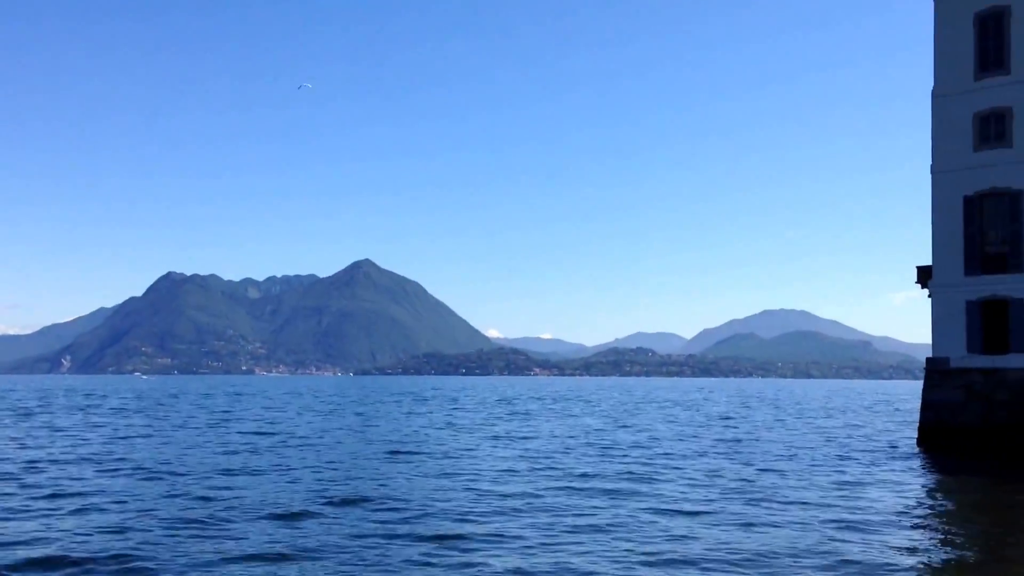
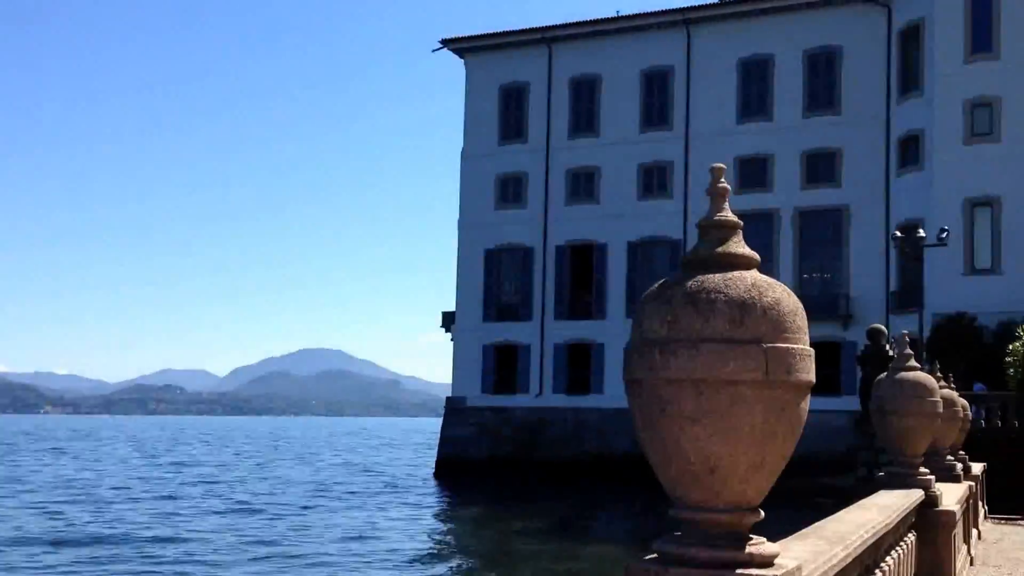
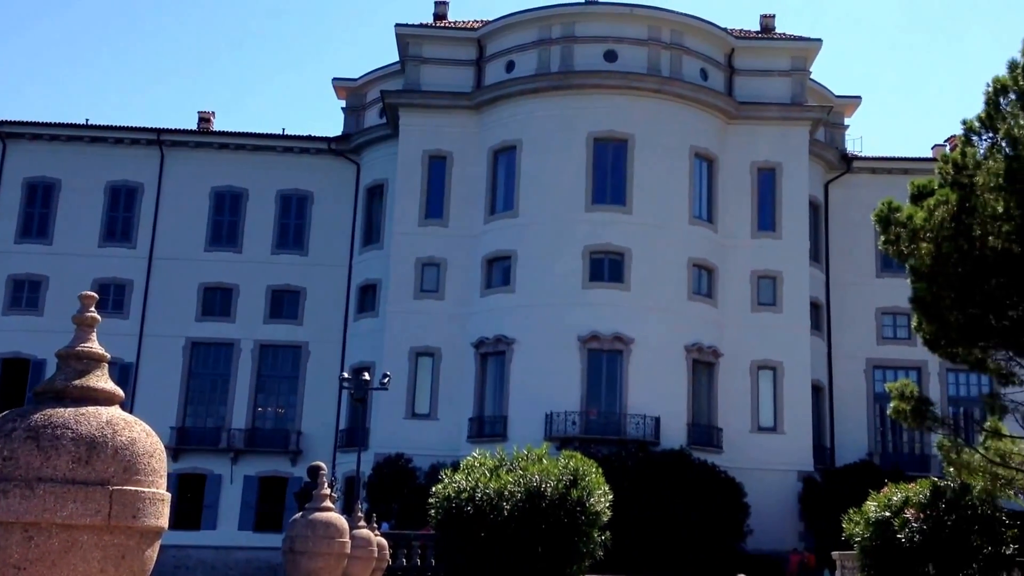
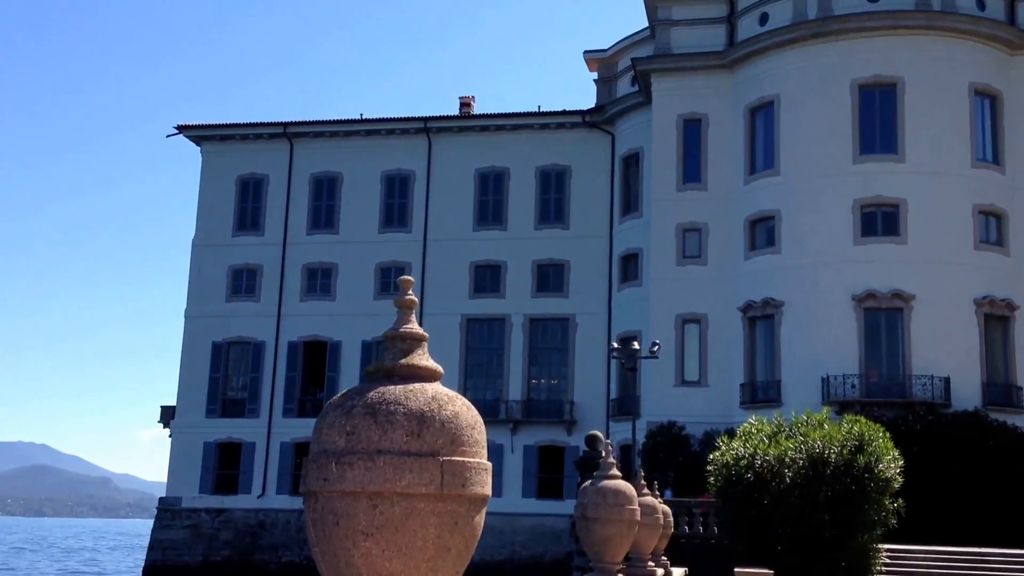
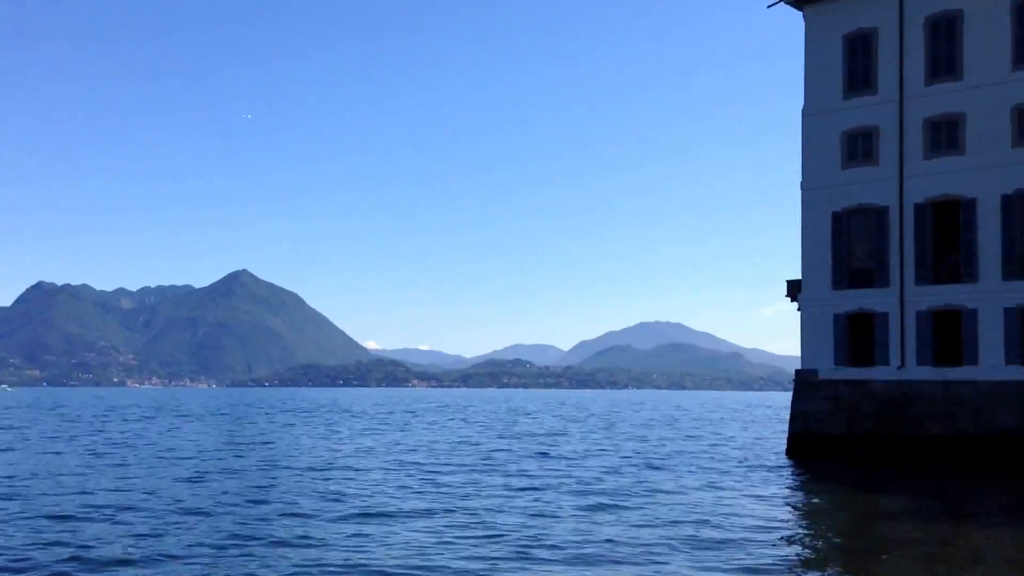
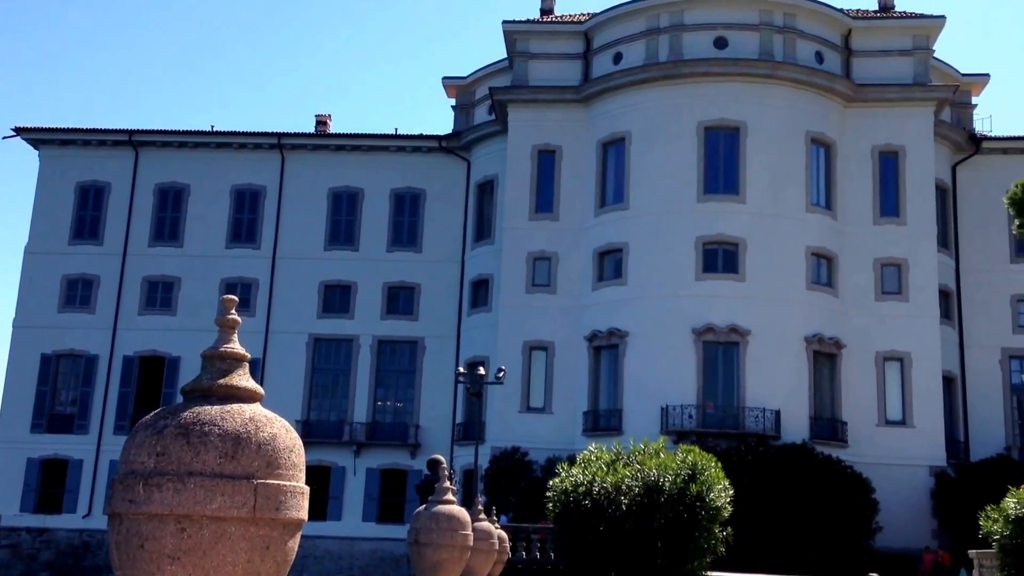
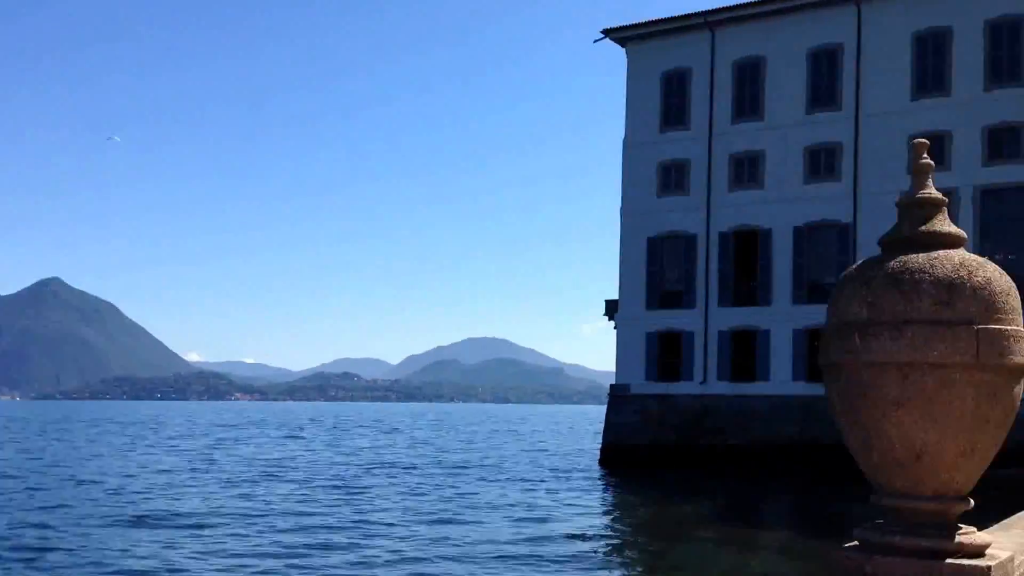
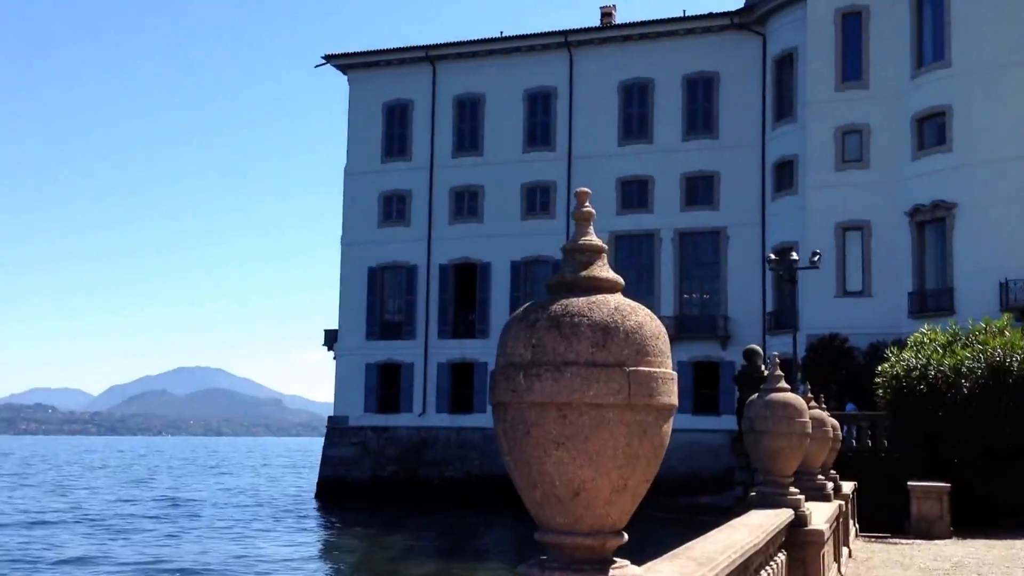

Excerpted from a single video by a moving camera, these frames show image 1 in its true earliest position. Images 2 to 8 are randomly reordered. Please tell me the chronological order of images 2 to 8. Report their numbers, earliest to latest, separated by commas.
5, 7, 2, 8, 4, 6, 3
